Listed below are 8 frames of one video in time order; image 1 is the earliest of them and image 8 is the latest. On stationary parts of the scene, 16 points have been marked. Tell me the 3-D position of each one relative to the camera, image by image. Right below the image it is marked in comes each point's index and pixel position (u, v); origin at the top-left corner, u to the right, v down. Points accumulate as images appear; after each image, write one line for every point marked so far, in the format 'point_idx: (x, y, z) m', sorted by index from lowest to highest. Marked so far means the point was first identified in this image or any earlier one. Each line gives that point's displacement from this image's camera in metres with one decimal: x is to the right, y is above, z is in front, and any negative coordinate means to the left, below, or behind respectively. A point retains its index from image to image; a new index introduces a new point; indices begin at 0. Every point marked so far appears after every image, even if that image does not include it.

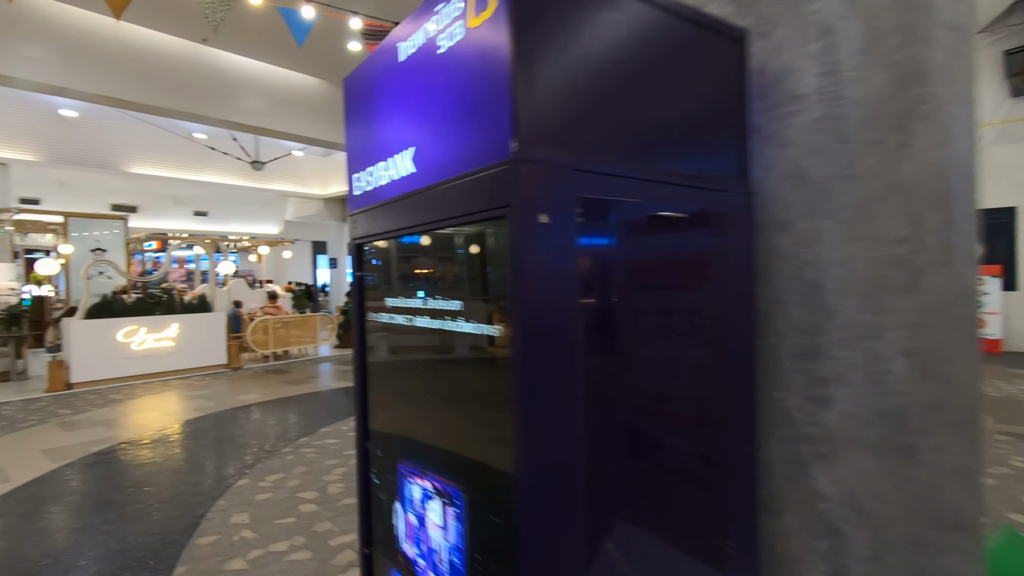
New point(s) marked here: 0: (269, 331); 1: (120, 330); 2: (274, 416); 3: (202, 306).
0: (-3.7, -0.6, +8.3) m
1: (-4.9, -0.5, +6.7) m
2: (-2.3, -1.2, +5.3) m
3: (-4.4, -0.3, +7.6) m
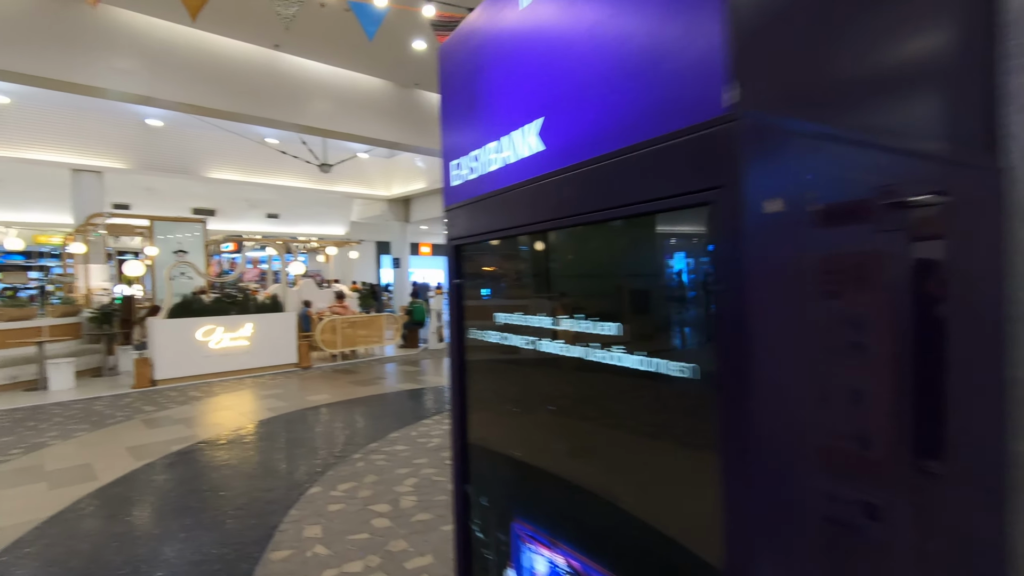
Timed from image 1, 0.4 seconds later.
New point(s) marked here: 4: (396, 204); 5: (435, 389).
0: (-2.7, -0.6, +8.4) m
1: (-4.0, -0.5, +7.0) m
2: (-1.6, -1.2, +5.2) m
3: (-3.5, -0.3, +7.8) m
4: (-3.7, +2.7, +17.4) m
5: (-0.9, -1.2, +6.4) m
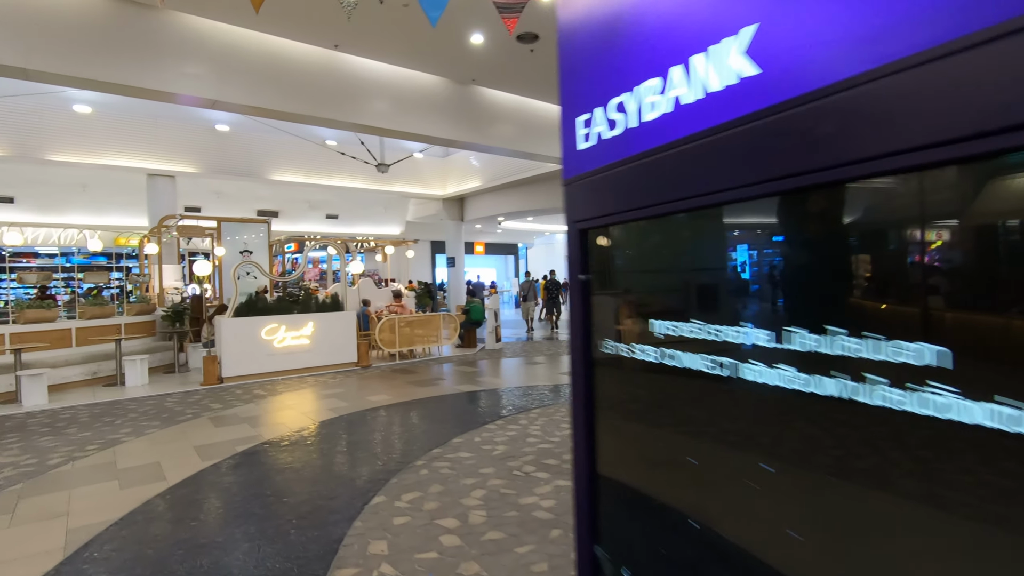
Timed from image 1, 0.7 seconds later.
0: (-1.8, -0.6, +8.4) m
1: (-3.3, -0.5, +7.1) m
2: (-1.0, -1.2, +5.1) m
3: (-2.6, -0.3, +7.9) m
4: (-2.0, +2.8, +17.4) m
5: (-0.2, -1.2, +6.2) m
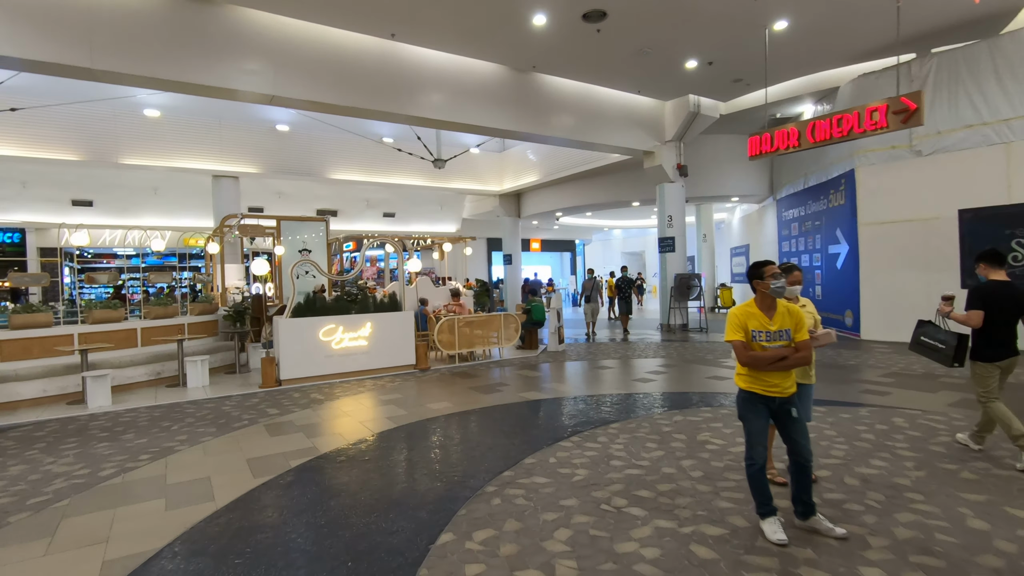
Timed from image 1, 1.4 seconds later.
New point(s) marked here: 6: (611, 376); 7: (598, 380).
0: (-0.8, -0.6, +8.0) m
1: (-2.4, -0.5, +6.8) m
2: (-0.4, -1.2, +4.7) m
3: (-1.7, -0.2, +7.5) m
4: (-0.1, +2.8, +17.0) m
5: (+0.6, -1.2, +5.7) m
6: (+1.3, -1.2, +7.1) m
7: (+1.1, -1.2, +6.8) m
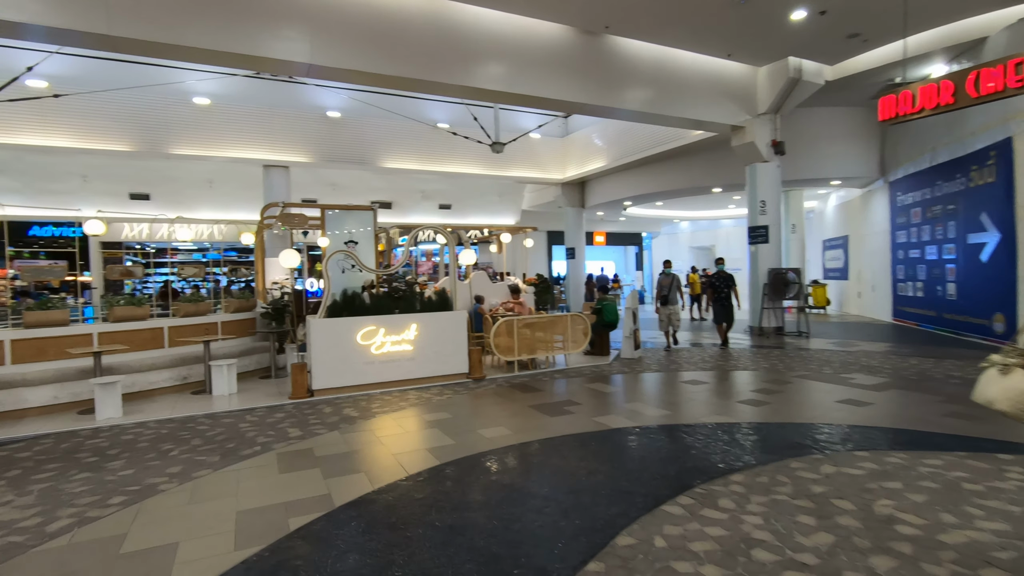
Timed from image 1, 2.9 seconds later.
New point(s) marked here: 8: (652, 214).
0: (0.0, -0.6, +6.9) m
1: (-1.7, -0.5, +5.9) m
2: (+0.1, -1.2, +3.5) m
3: (-0.8, -0.2, +6.5) m
4: (+1.7, +2.9, +15.7) m
5: (+1.2, -1.1, +4.4) m
6: (+2.1, -1.1, +5.8) m
7: (+1.8, -1.1, +5.5) m
8: (+5.0, +2.6, +19.2) m
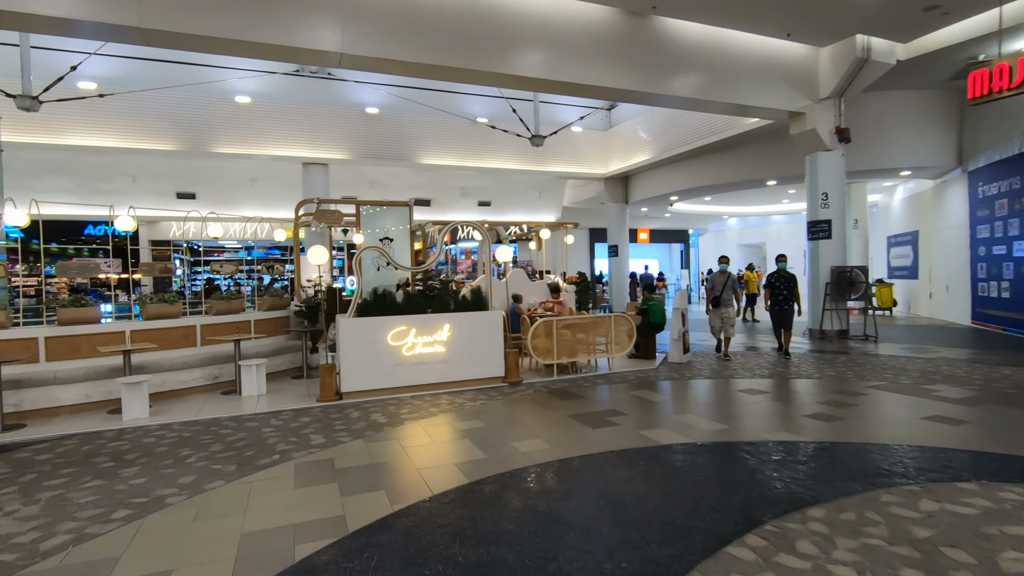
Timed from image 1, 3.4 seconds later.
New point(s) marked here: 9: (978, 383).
0: (+0.5, -0.6, +6.5) m
1: (-1.3, -0.4, +5.6) m
2: (+0.3, -1.2, +3.1) m
3: (-0.4, -0.2, +6.2) m
4: (+2.8, +3.0, +15.1) m
5: (+1.4, -1.1, +3.9) m
6: (+2.4, -1.1, +5.2) m
7: (+2.2, -1.1, +5.0) m
8: (+6.4, +2.7, +18.4) m
9: (+4.9, -1.0, +5.7) m
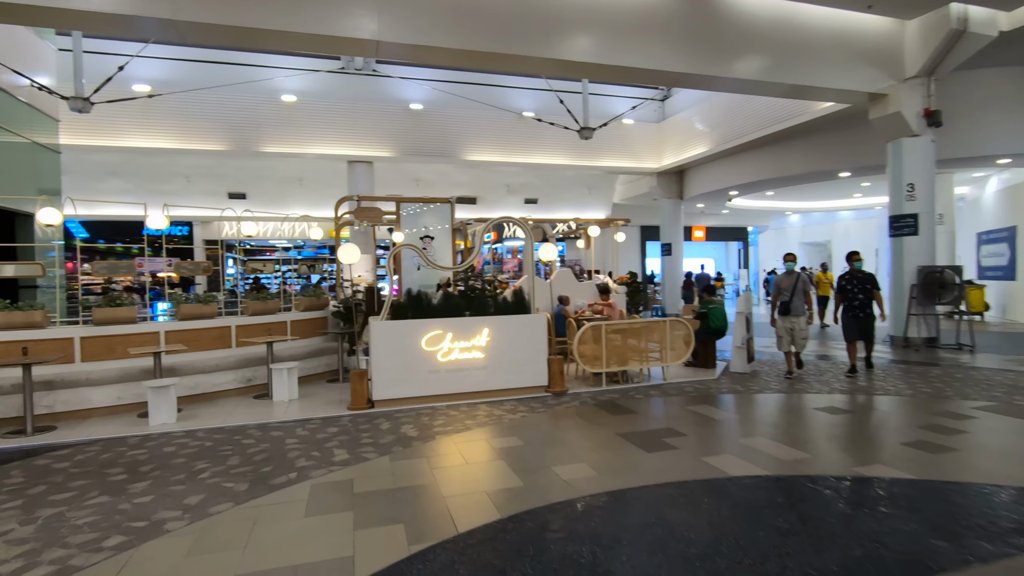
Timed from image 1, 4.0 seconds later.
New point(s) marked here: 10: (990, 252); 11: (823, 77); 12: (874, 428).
0: (+1.0, -0.6, +5.9) m
1: (-0.8, -0.5, +5.2) m
2: (+0.5, -1.2, +2.6) m
3: (+0.1, -0.2, +5.7) m
4: (+4.1, +2.9, +14.3) m
5: (+1.7, -1.2, +3.3) m
6: (+2.8, -1.2, +4.5) m
7: (+2.5, -1.2, +4.3) m
8: (+8.0, +2.6, +17.3) m
9: (+5.3, -1.0, +4.7) m
10: (+11.4, +0.9, +12.8) m
11: (+4.5, +3.1, +7.8) m
12: (+3.0, -1.1, +4.4) m
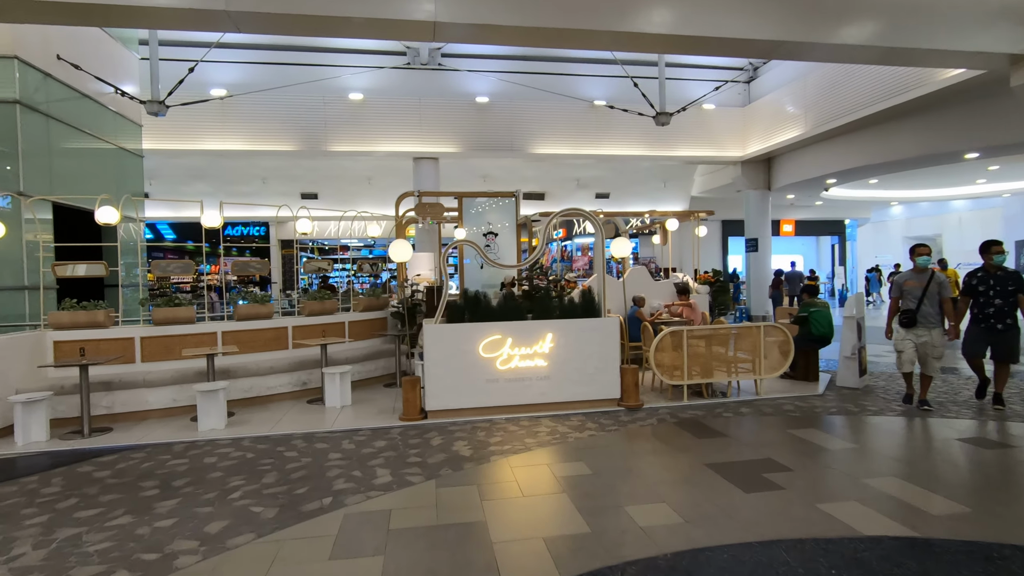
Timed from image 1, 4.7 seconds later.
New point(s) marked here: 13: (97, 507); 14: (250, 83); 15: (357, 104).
0: (+1.6, -0.6, +5.2) m
1: (-0.3, -0.5, +4.7) m
2: (+0.7, -1.2, +2.0) m
3: (+0.7, -0.2, +5.1) m
4: (+5.9, +3.0, +13.1) m
5: (+2.0, -1.2, +2.5) m
6: (+3.3, -1.2, +3.5) m
7: (+3.0, -1.2, +3.3) m
8: (+10.0, +2.7, +15.5) m
9: (+5.8, -1.0, +3.4) m
10: (+12.8, +0.9, +10.6) m
11: (+5.4, +3.1, +6.6) m
12: (+3.4, -1.2, +3.4) m
13: (-2.4, -1.2, +3.1) m
14: (-5.3, +4.2, +10.9) m
15: (-3.2, +3.8, +11.0) m
